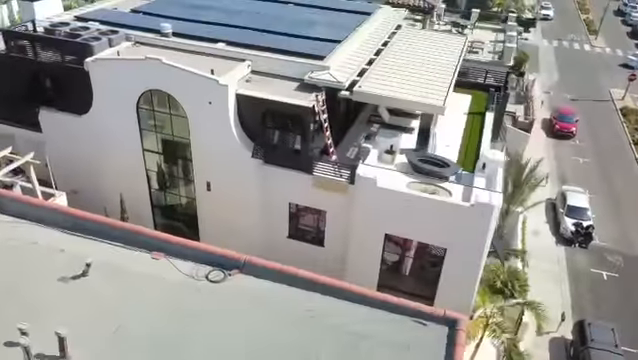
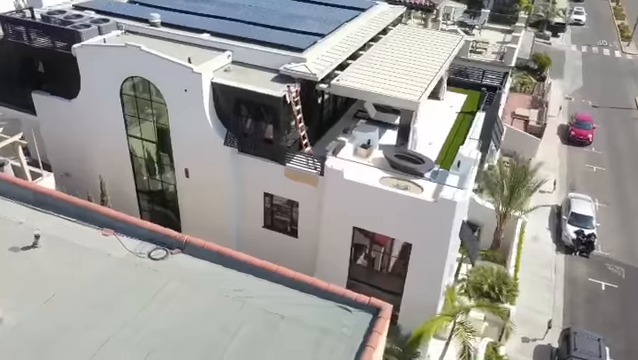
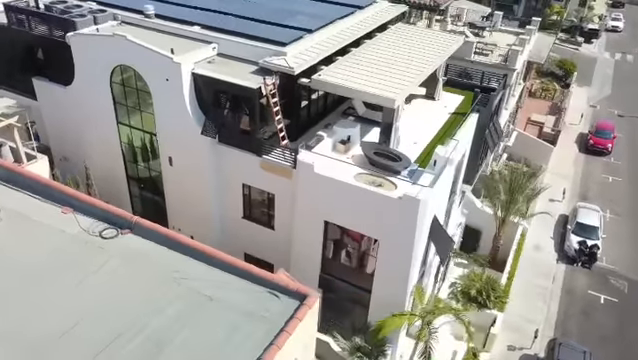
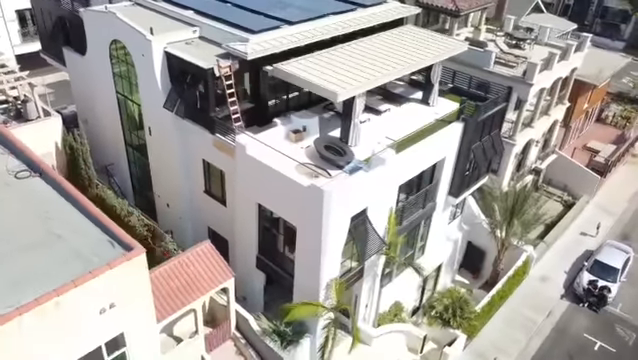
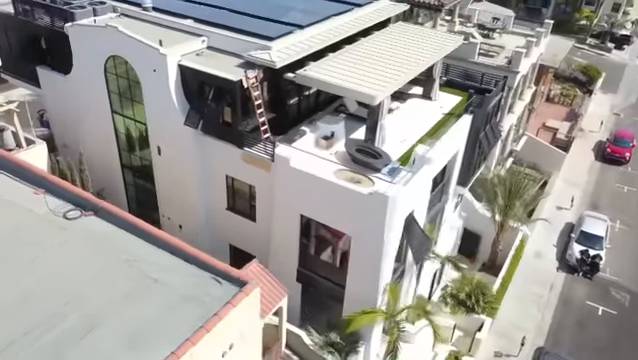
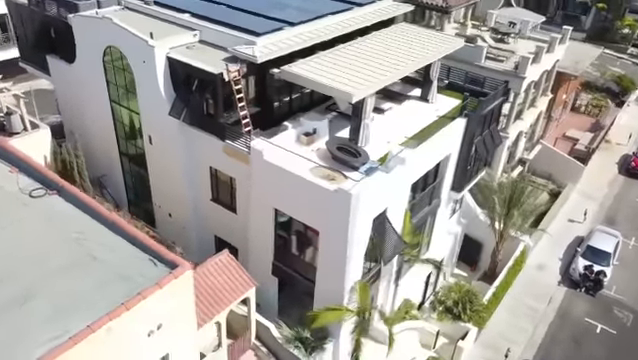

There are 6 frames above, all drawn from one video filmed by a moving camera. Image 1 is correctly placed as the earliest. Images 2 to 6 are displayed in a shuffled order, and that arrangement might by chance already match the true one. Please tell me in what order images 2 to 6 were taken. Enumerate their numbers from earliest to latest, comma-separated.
2, 3, 5, 6, 4
